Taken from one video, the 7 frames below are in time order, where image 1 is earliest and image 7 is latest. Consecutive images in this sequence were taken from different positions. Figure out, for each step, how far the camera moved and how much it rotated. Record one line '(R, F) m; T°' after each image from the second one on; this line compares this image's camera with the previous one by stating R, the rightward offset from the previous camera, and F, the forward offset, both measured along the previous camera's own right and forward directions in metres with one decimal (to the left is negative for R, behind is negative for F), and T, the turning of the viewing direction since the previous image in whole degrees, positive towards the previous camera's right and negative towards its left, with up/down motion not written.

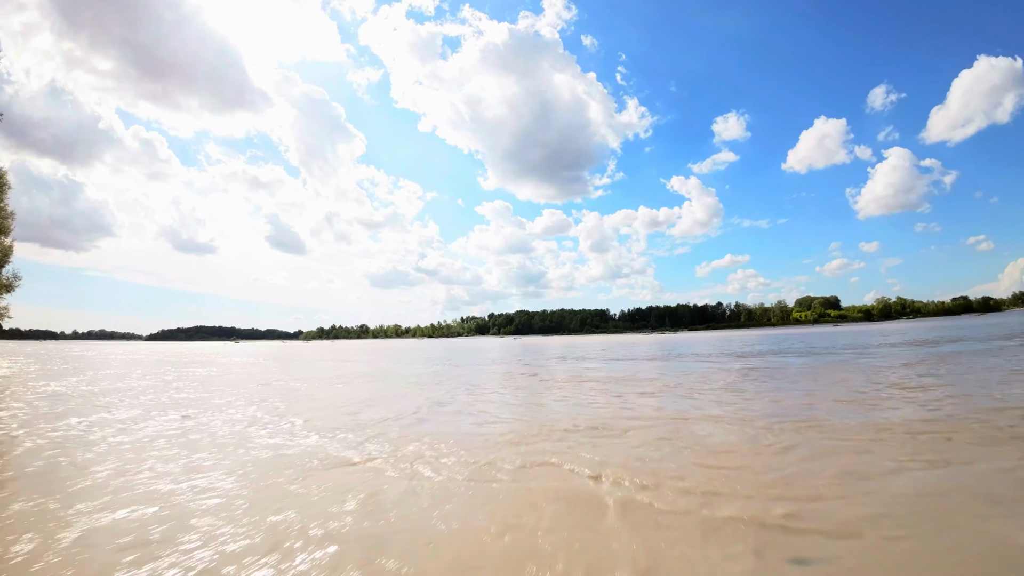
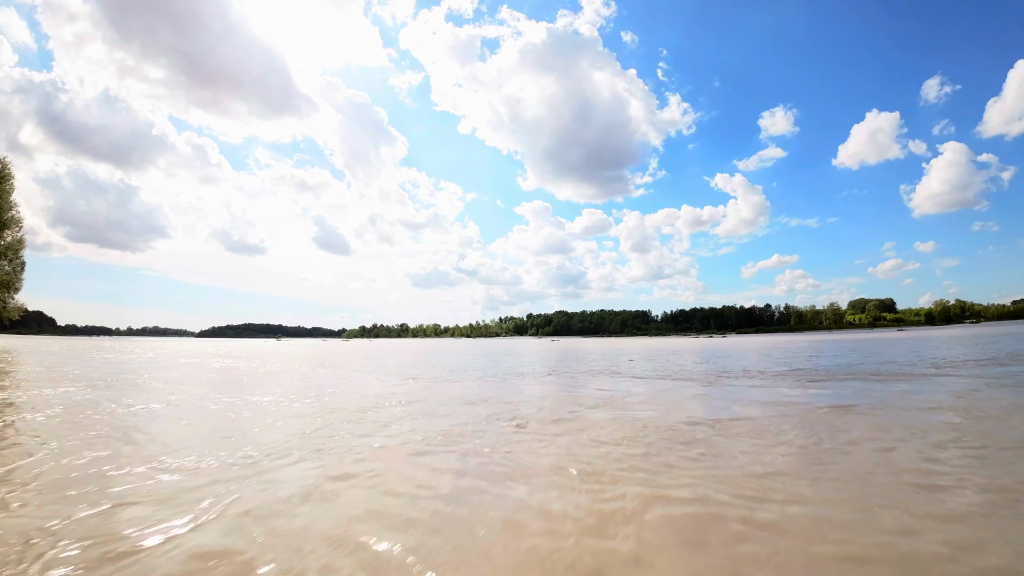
(+0.6, +2.0) m; -5°
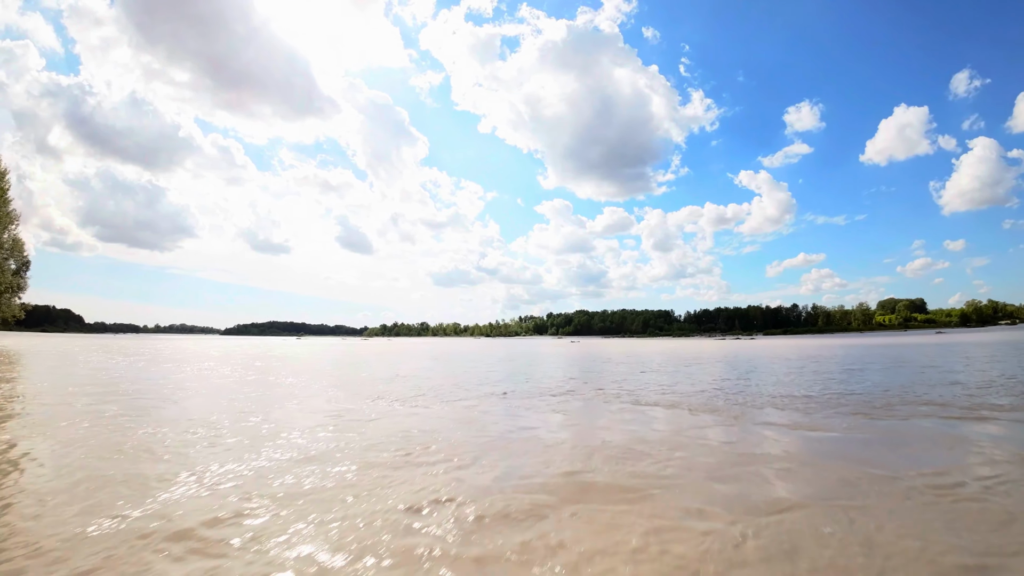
(+0.5, +1.4) m; -2°
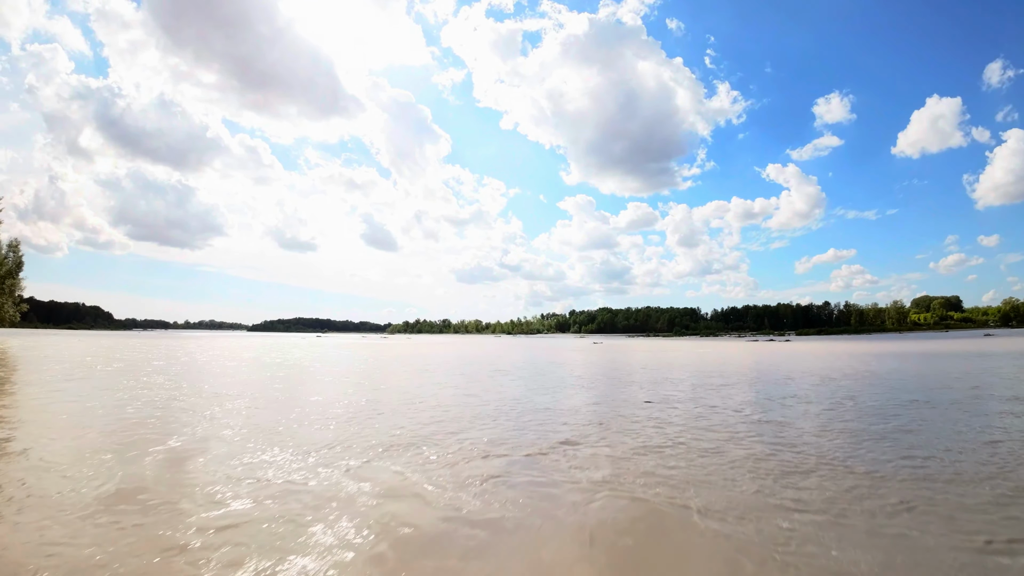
(+0.6, +1.5) m; -3°
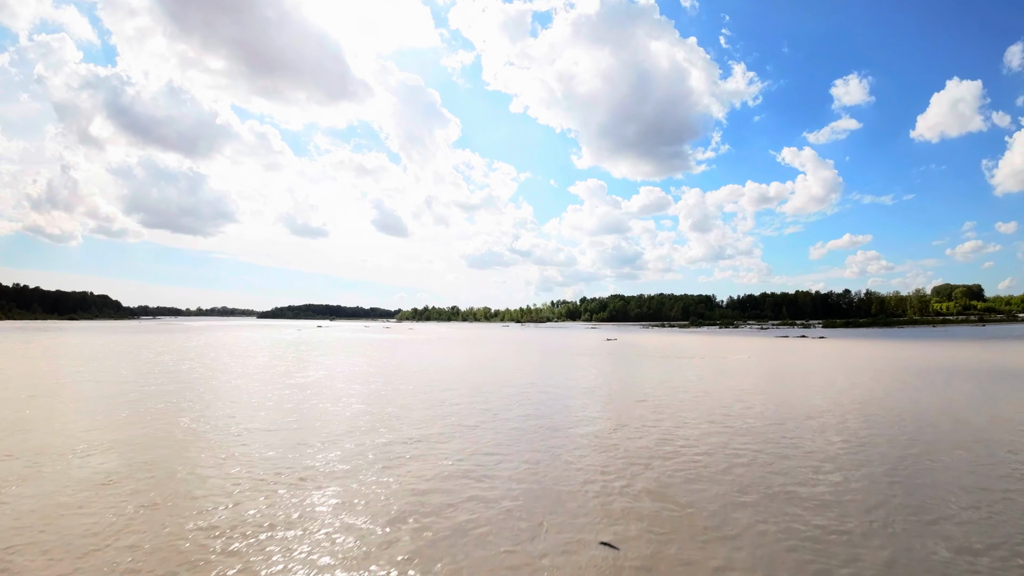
(-0.2, +1.7) m; -1°
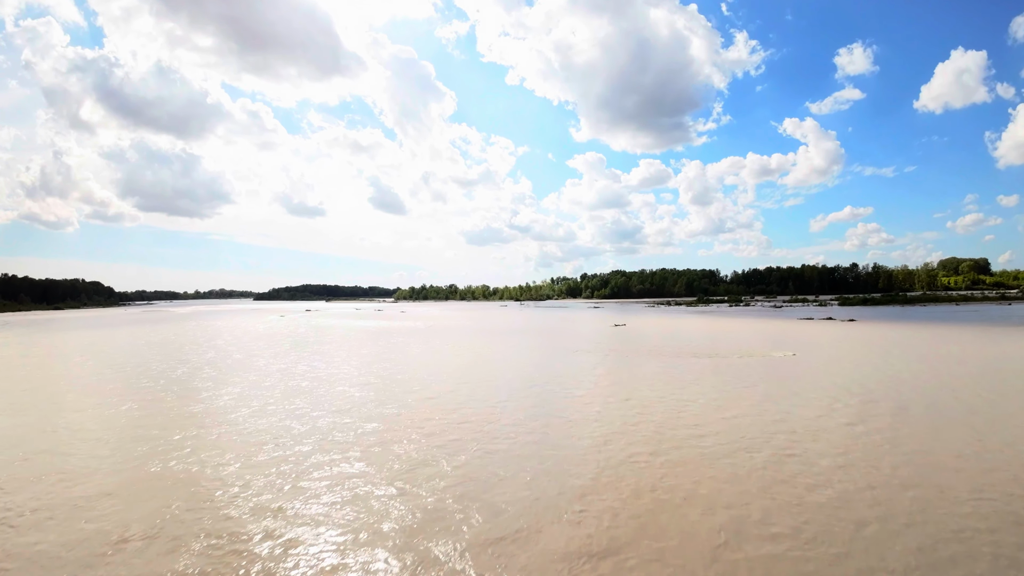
(+0.2, +3.7) m; 0°
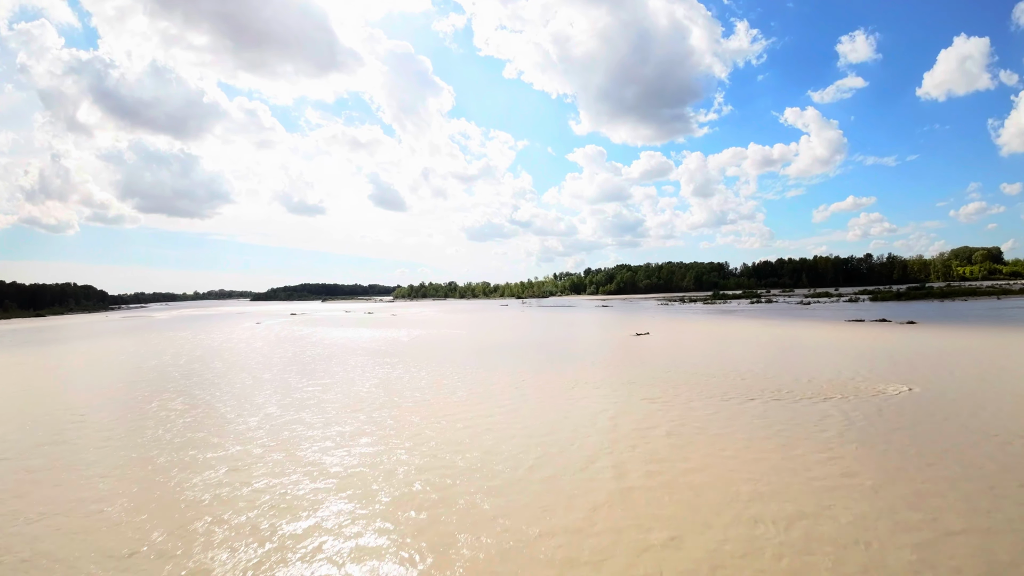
(+0.1, +4.9) m; 0°
